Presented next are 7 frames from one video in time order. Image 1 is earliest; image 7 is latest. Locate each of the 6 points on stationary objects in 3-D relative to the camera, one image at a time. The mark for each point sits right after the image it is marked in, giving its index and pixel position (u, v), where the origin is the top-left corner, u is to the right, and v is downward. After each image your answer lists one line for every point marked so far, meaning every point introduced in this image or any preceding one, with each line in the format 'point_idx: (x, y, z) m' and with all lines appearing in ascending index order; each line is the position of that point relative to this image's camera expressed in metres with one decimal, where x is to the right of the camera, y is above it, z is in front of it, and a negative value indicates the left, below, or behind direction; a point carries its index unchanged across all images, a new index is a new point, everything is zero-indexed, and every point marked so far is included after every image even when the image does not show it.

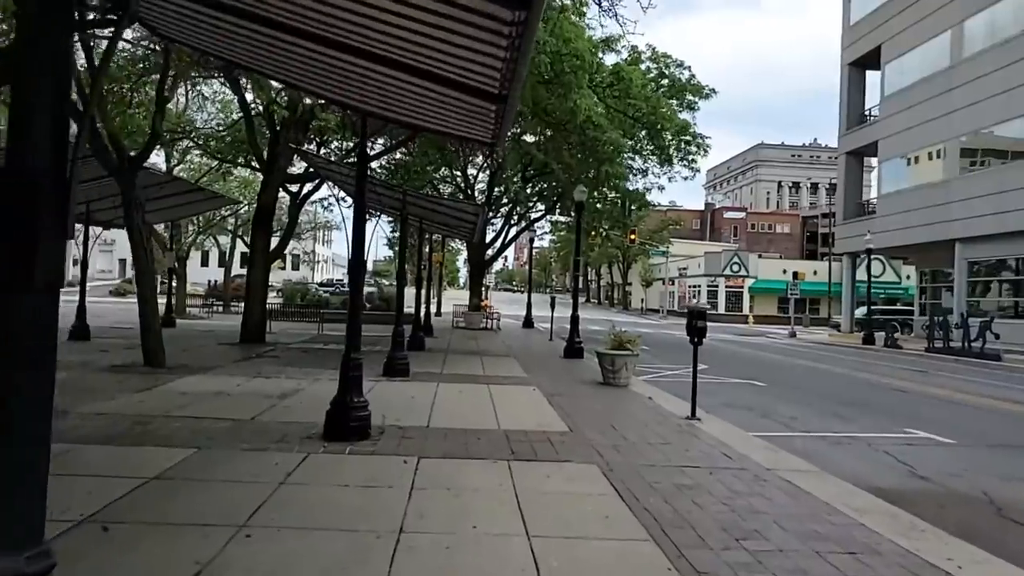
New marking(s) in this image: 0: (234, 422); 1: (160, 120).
0: (-2.6, -1.3, +8.9) m
1: (-5.1, +2.4, +13.9) m
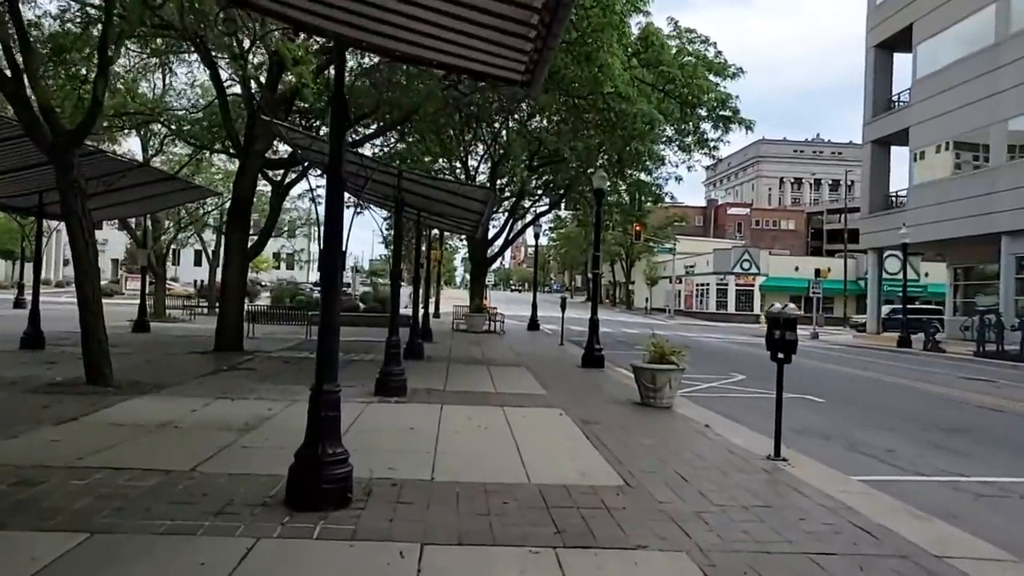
0: (-2.3, -1.3, +6.5) m
1: (-4.9, +2.4, +11.4) m
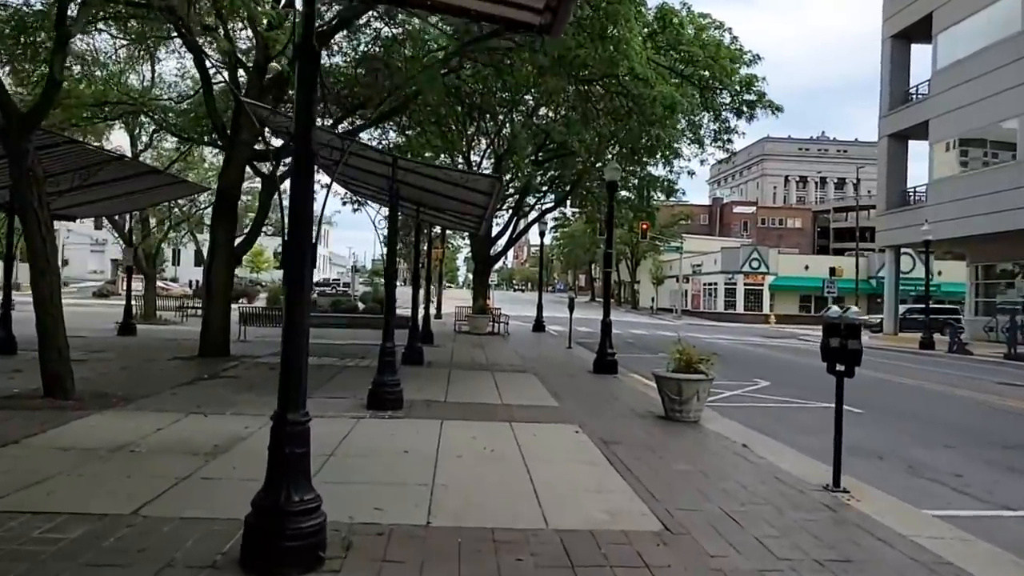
0: (-2.2, -1.3, +5.2) m
1: (-4.8, +2.4, +10.2) m
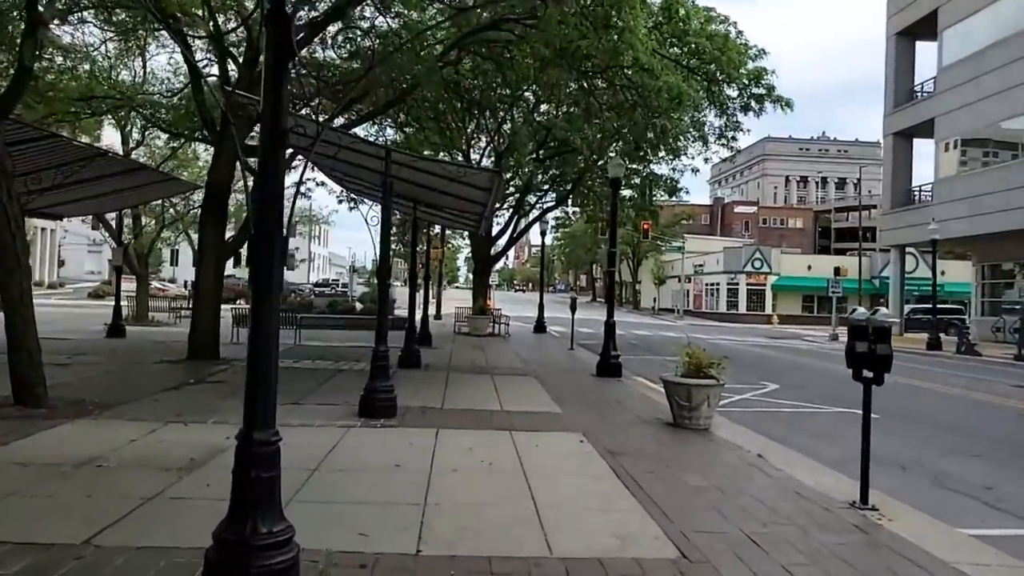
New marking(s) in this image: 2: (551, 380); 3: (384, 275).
0: (-2.2, -1.3, +4.6) m
1: (-4.8, +2.4, +9.6) m
2: (+0.6, -1.4, +14.9) m
3: (-1.4, +0.1, +10.4) m
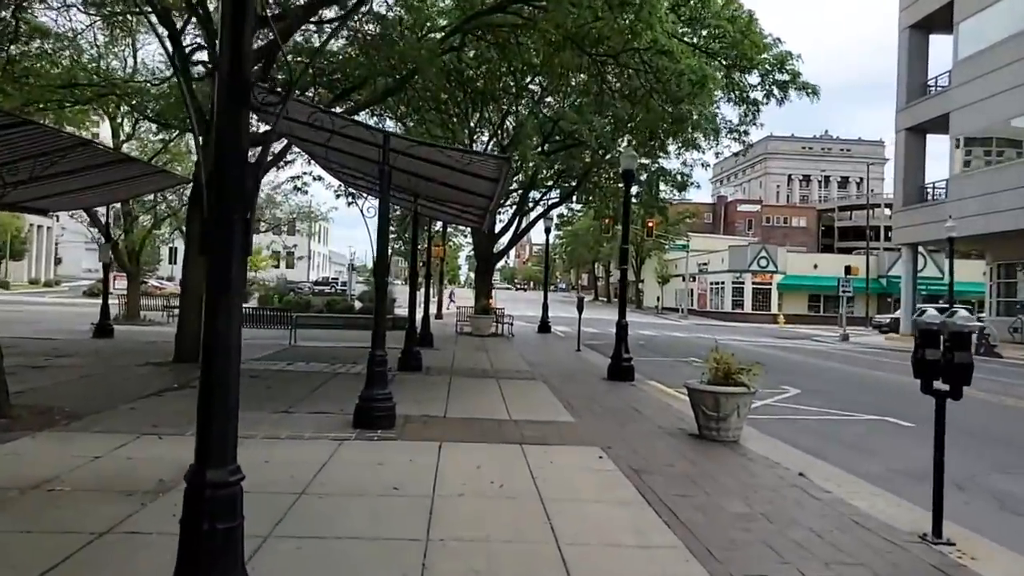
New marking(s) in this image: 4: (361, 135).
0: (-2.1, -1.3, +3.7) m
1: (-4.7, +2.4, +8.7) m
2: (+0.7, -1.4, +14.0) m
3: (-1.3, +0.2, +9.5) m
4: (-1.7, +1.7, +10.7) m
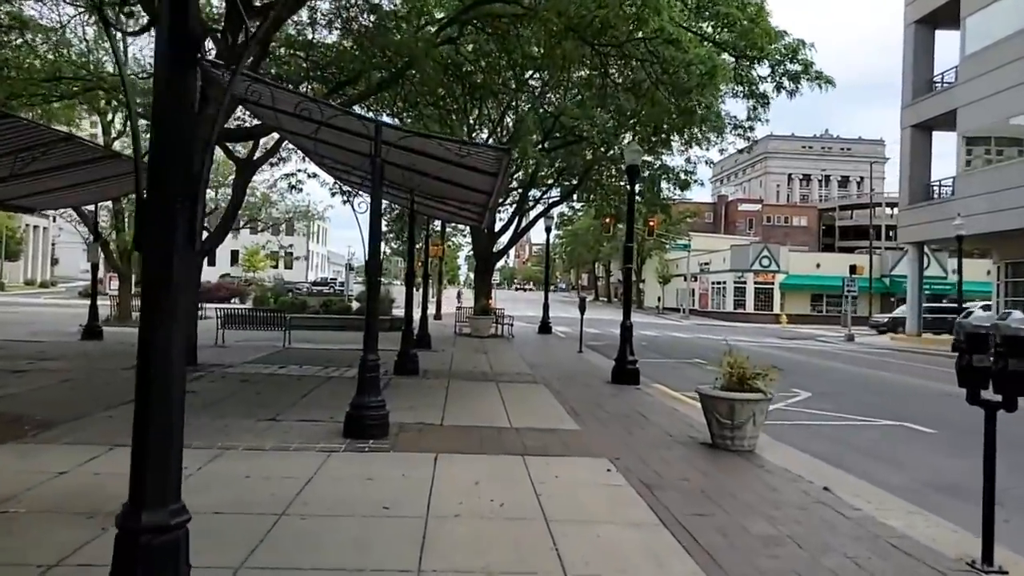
0: (-2.1, -1.3, +3.2) m
1: (-4.7, +2.4, +8.1) m
2: (+0.7, -1.4, +13.4) m
3: (-1.3, +0.2, +8.9) m
4: (-1.7, +1.7, +10.1) m
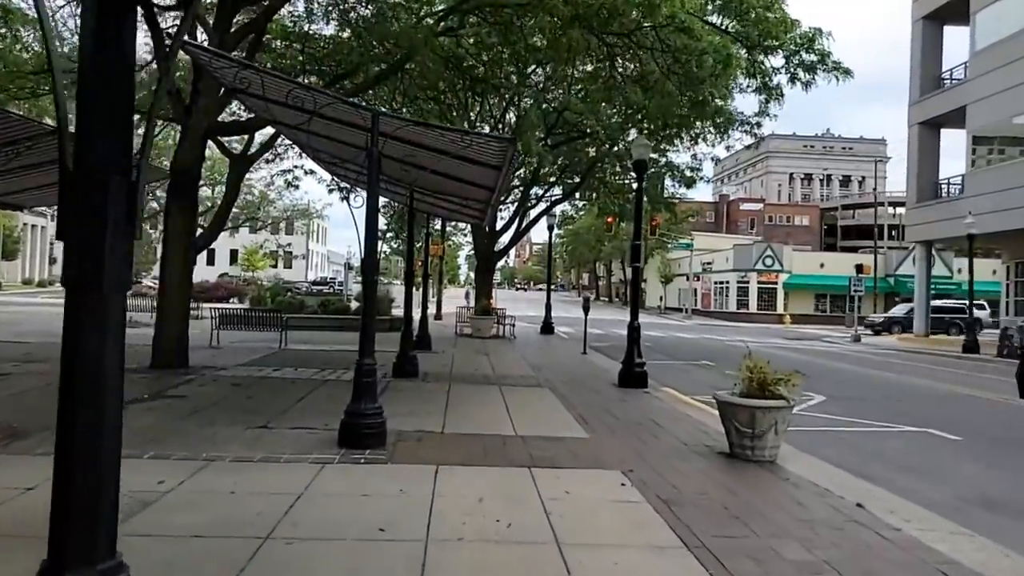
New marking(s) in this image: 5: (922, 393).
0: (-2.1, -1.3, +2.6) m
1: (-4.7, +2.4, +7.6) m
2: (+0.8, -1.4, +12.9) m
3: (-1.2, +0.2, +8.4) m
4: (-1.6, +1.7, +9.6) m
5: (+7.1, -1.8, +16.8) m
